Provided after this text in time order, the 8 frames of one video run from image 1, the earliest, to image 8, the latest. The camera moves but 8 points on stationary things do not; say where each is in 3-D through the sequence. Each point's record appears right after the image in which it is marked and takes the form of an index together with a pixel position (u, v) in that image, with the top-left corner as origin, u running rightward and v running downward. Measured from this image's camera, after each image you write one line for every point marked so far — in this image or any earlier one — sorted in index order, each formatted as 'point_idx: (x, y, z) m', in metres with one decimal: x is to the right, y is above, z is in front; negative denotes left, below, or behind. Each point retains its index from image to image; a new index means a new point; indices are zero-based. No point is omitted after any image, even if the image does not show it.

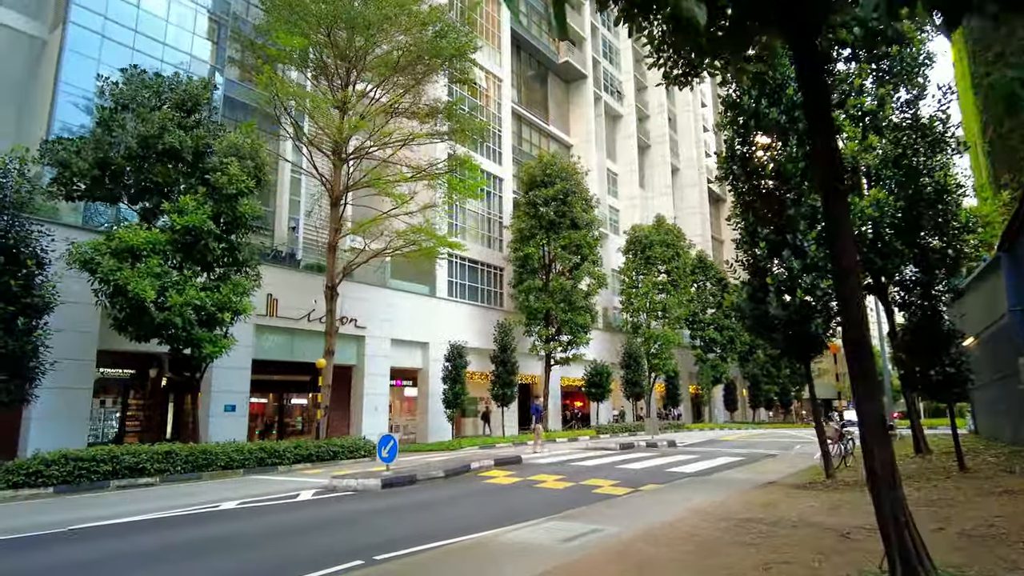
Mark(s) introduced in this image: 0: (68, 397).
0: (-11.8, -2.9, +16.4) m
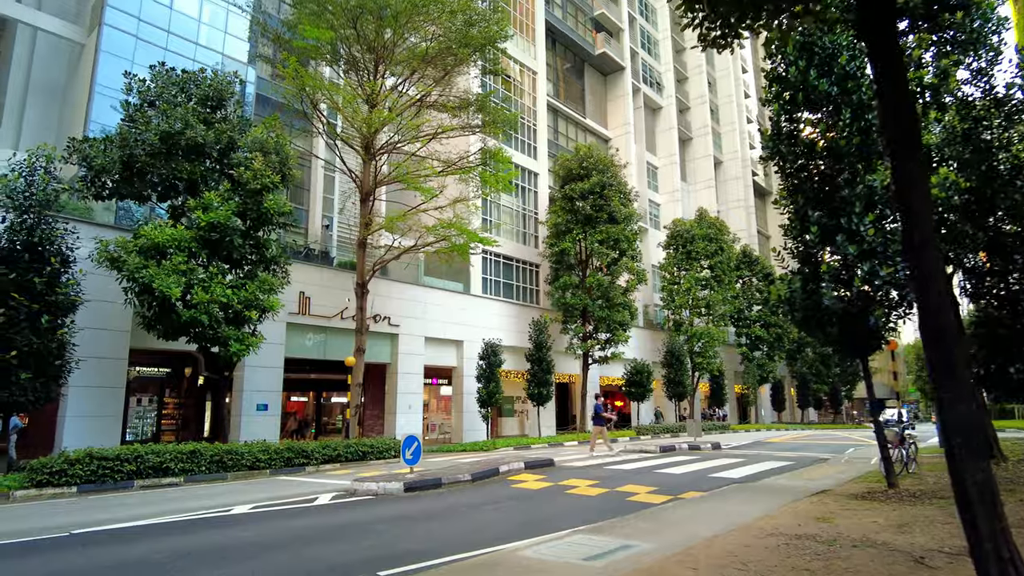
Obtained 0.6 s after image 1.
0: (-10.9, -2.8, +16.5) m
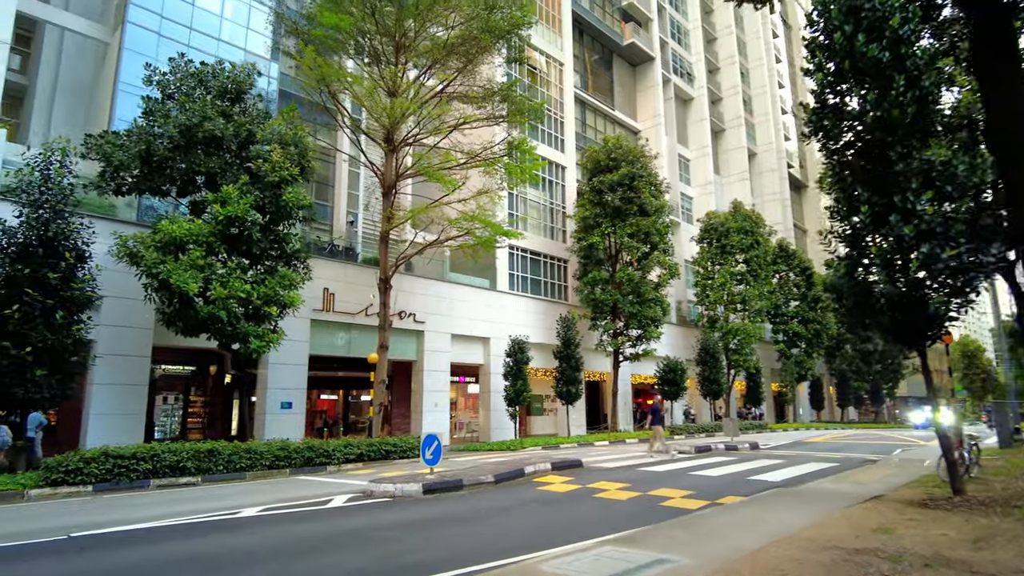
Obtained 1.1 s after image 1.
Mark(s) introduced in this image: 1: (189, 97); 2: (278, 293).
0: (-10.3, -2.7, +16.4) m
1: (-7.8, +4.6, +15.0) m
2: (-5.8, -0.1, +15.5) m
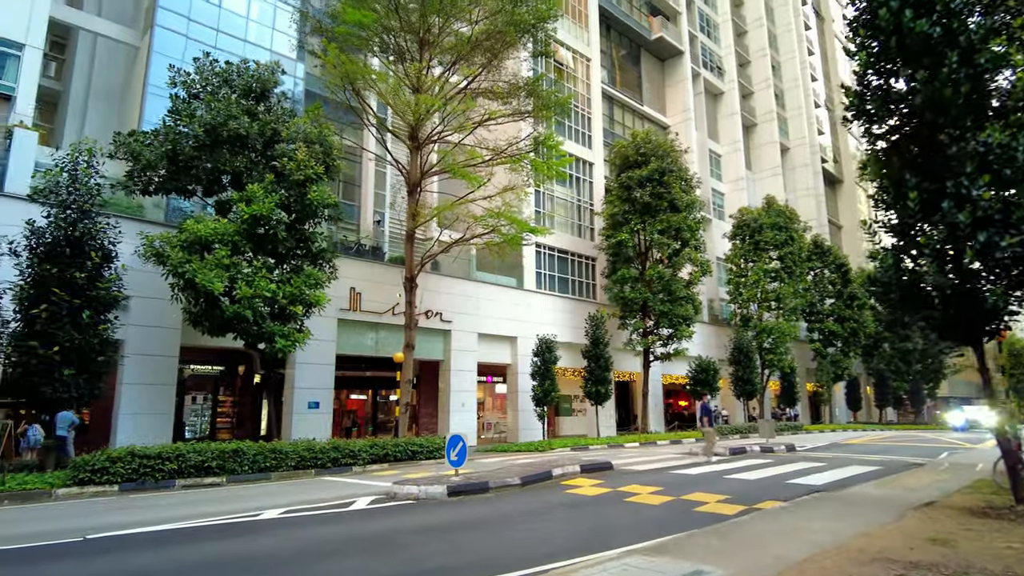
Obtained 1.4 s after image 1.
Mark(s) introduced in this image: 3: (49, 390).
0: (-9.5, -2.7, +16.5) m
1: (-7.2, +4.6, +15.0) m
2: (-5.2, -0.1, +15.4) m
3: (-8.4, -1.8, +11.2) m
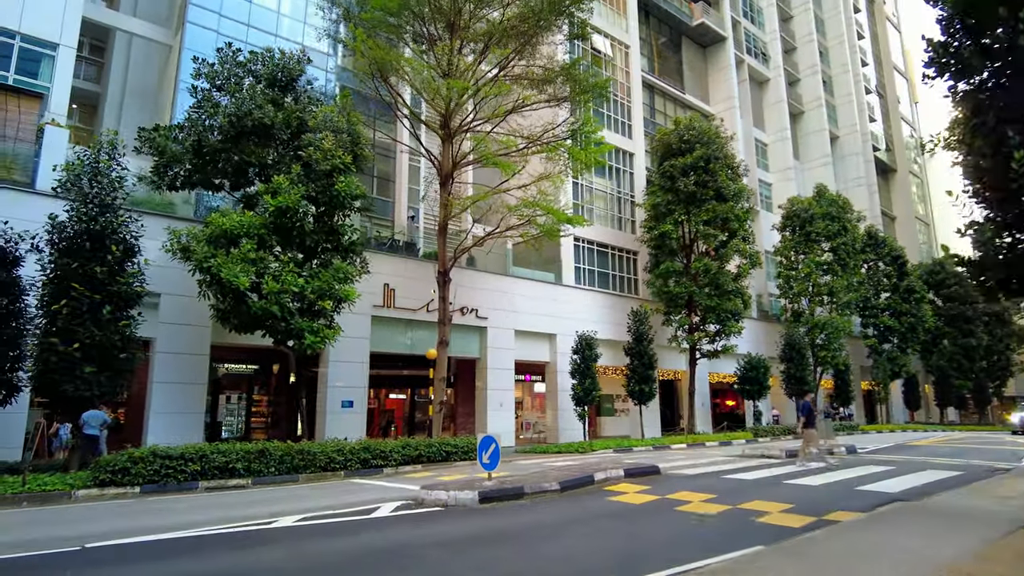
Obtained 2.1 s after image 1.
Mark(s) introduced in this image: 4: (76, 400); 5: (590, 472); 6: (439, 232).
0: (-8.6, -2.7, +16.2) m
1: (-6.4, +4.8, +14.6) m
2: (-4.3, 0.0, +14.8) m
3: (-7.7, -1.7, +10.9) m
4: (-7.8, -2.0, +11.1) m
5: (+1.4, -3.2, +10.8) m
6: (-2.1, +1.6, +18.2) m
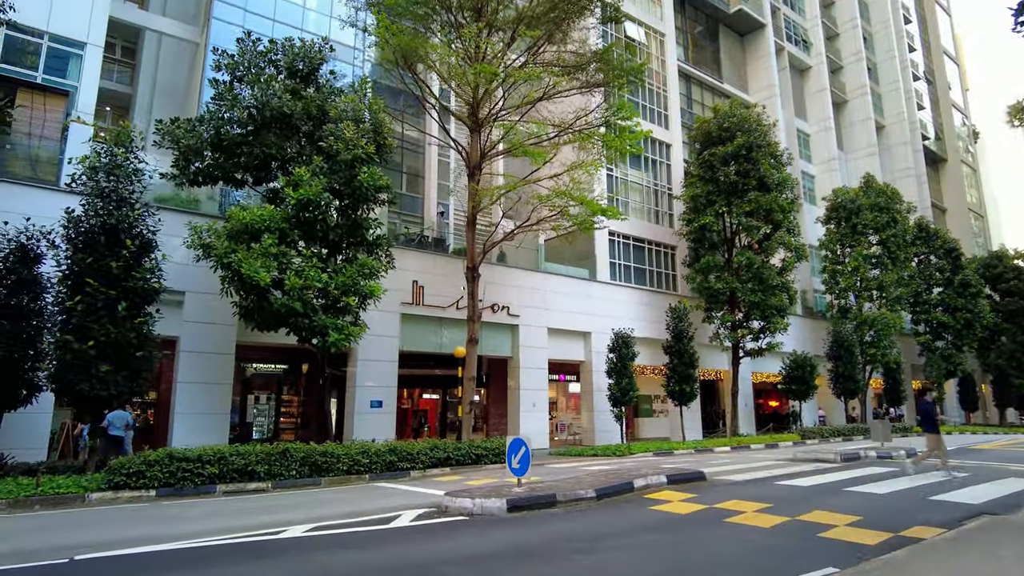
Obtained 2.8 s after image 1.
0: (-7.7, -2.6, +15.8) m
1: (-5.8, +4.8, +14.2) m
2: (-3.6, +0.1, +14.2) m
3: (-7.2, -1.7, +10.5) m
4: (-7.3, -1.9, +10.8) m
5: (+1.9, -3.0, +9.9) m
6: (-1.3, +1.8, +17.5) m
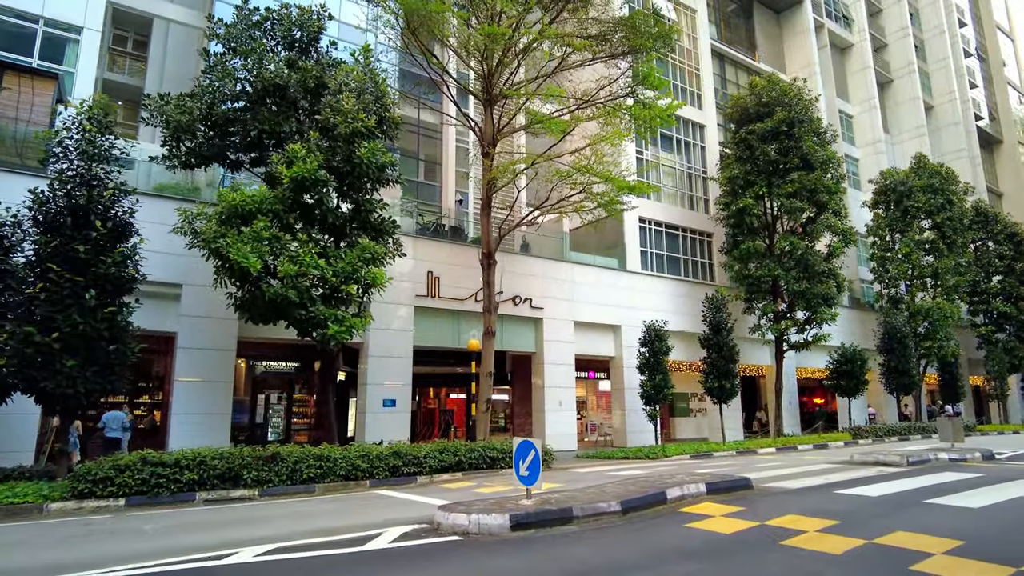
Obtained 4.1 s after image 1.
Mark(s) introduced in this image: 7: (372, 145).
0: (-7.3, -2.4, +14.8) m
1: (-5.5, +5.1, +13.1) m
2: (-3.2, +0.4, +13.0) m
3: (-7.0, -1.5, +9.5) m
4: (-7.1, -1.7, +9.7) m
5: (+2.0, -2.7, +8.4) m
6: (-0.8, +2.1, +16.2) m
7: (-2.9, +3.0, +13.0) m
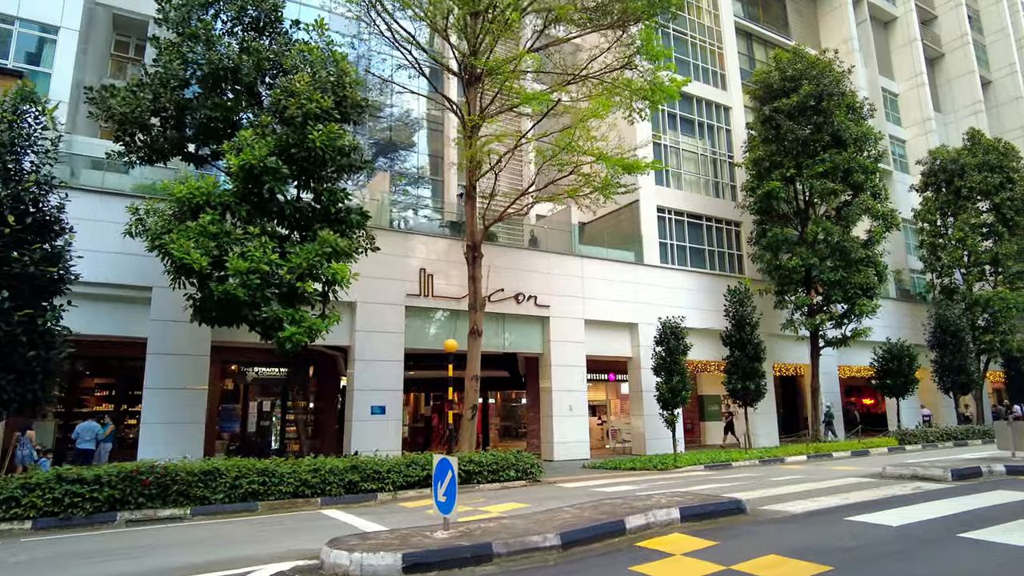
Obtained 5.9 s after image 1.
0: (-7.5, -2.5, +14.0) m
1: (-6.1, +5.1, +12.2) m
2: (-3.7, +0.4, +11.9) m
3: (-7.7, -1.5, +8.6) m
4: (-7.7, -1.8, +8.9) m
5: (+1.3, -2.5, +7.0) m
6: (-1.1, +2.2, +14.9) m
7: (-3.4, +3.0, +11.9) m
